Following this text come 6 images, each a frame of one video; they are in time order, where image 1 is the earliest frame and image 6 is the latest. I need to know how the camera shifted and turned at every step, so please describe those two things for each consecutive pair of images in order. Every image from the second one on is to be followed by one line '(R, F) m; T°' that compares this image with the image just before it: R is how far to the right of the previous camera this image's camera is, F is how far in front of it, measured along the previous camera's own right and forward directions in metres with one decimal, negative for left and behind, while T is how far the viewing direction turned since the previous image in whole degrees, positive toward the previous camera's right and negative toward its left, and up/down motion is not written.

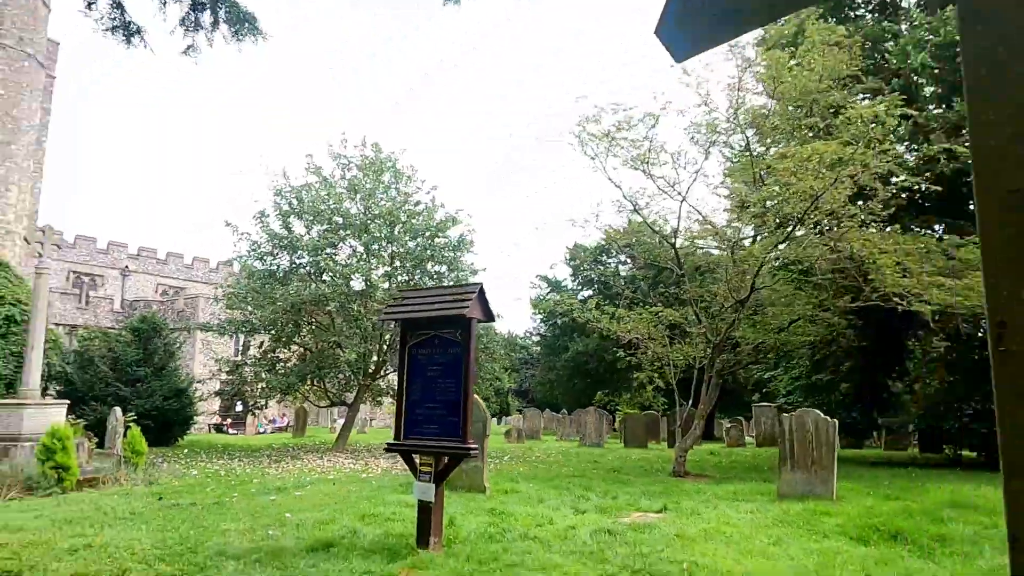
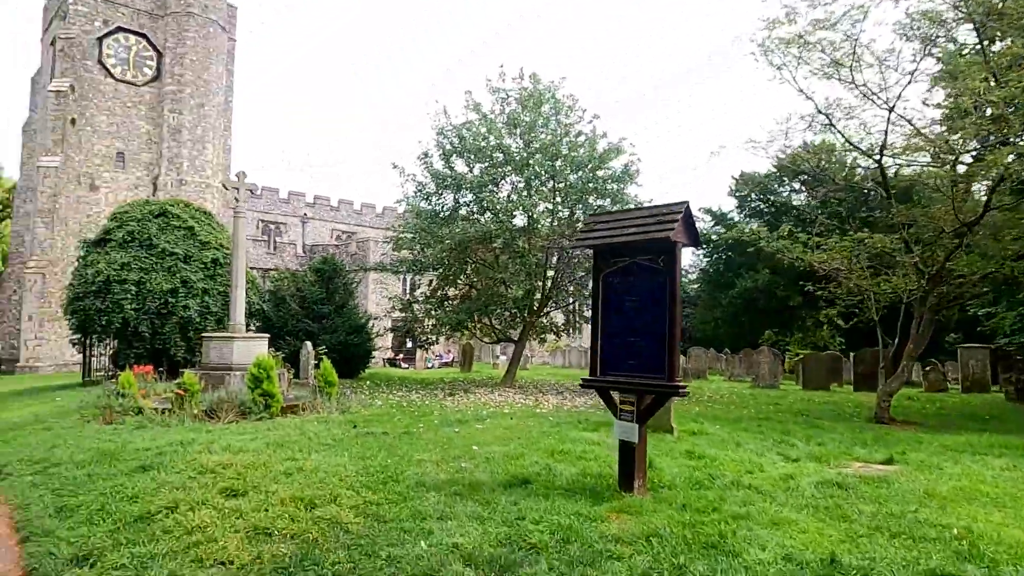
(-0.4, +0.4) m; -13°
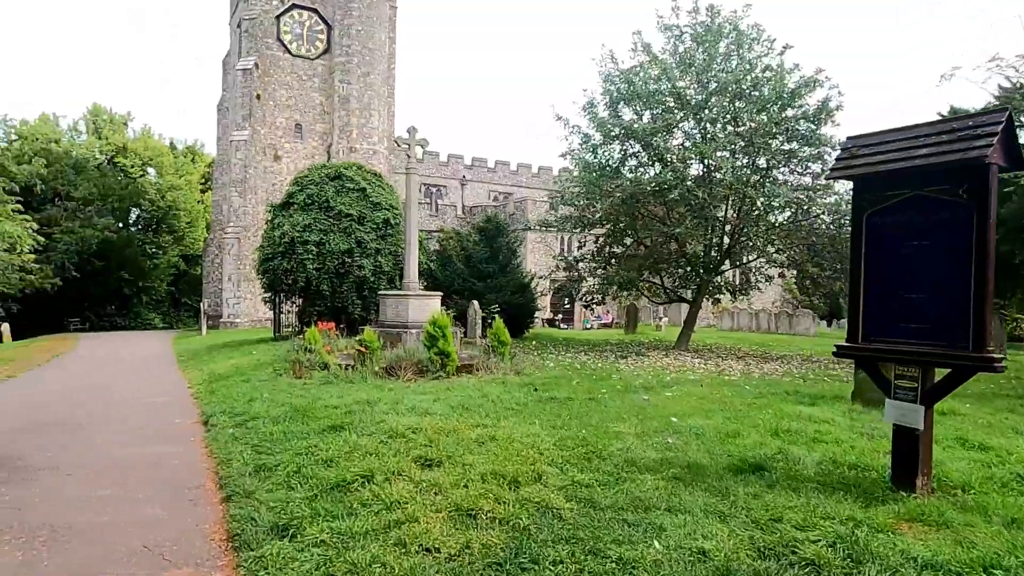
(-0.5, +0.7) m; -13°
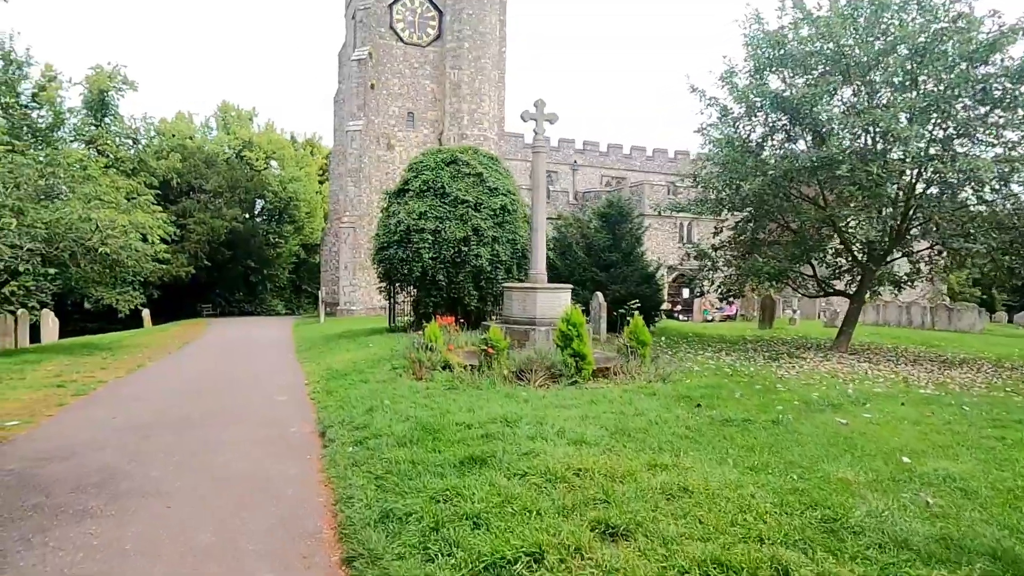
(-0.5, +1.1) m; -9°
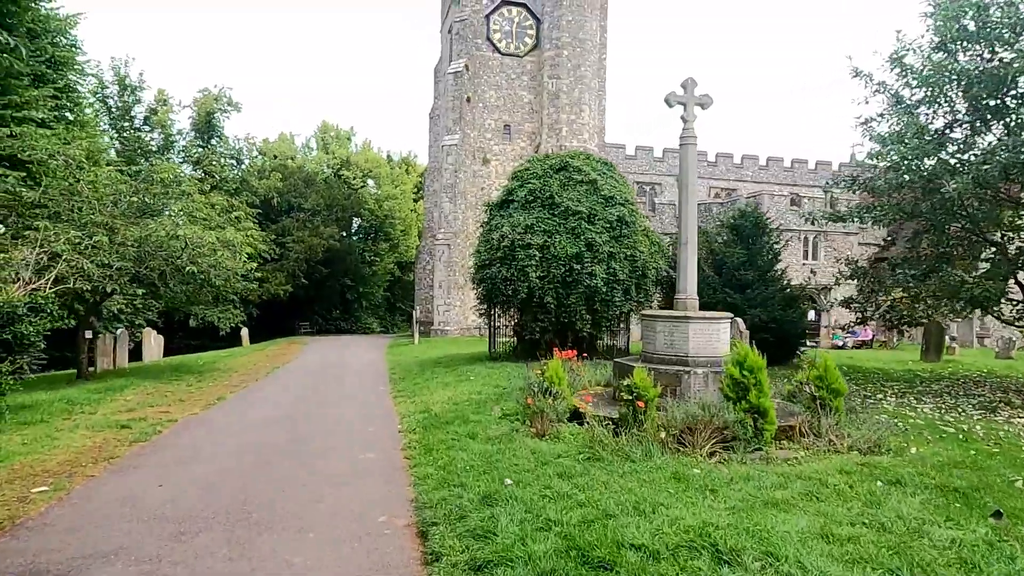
(-0.6, +1.9) m; -8°
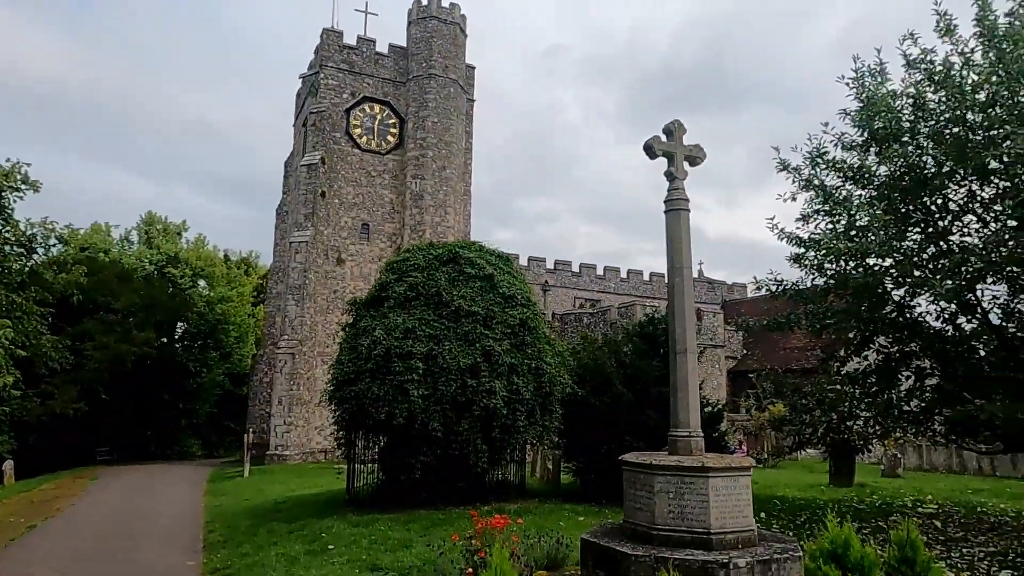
(-0.5, +3.0) m; +13°
